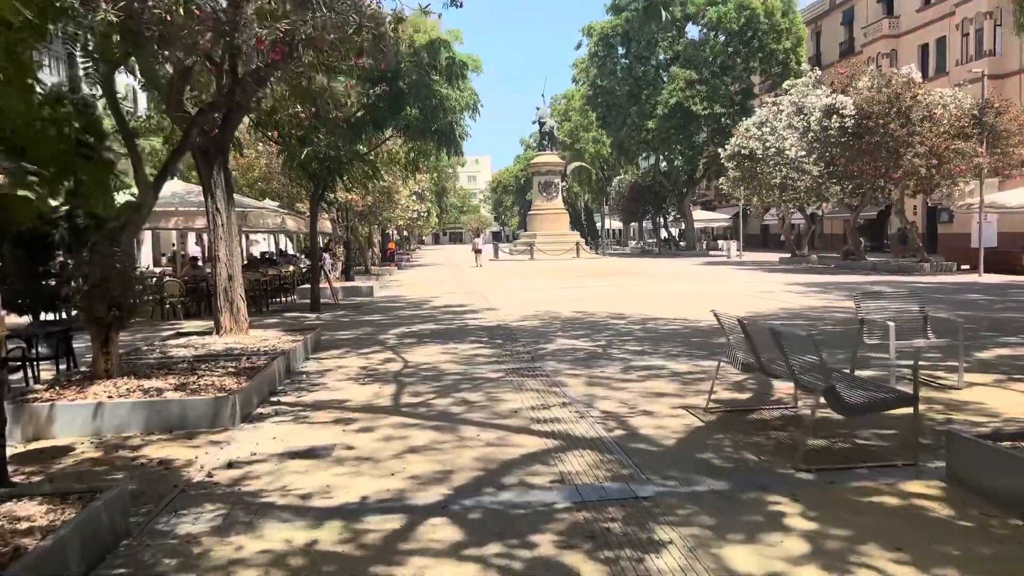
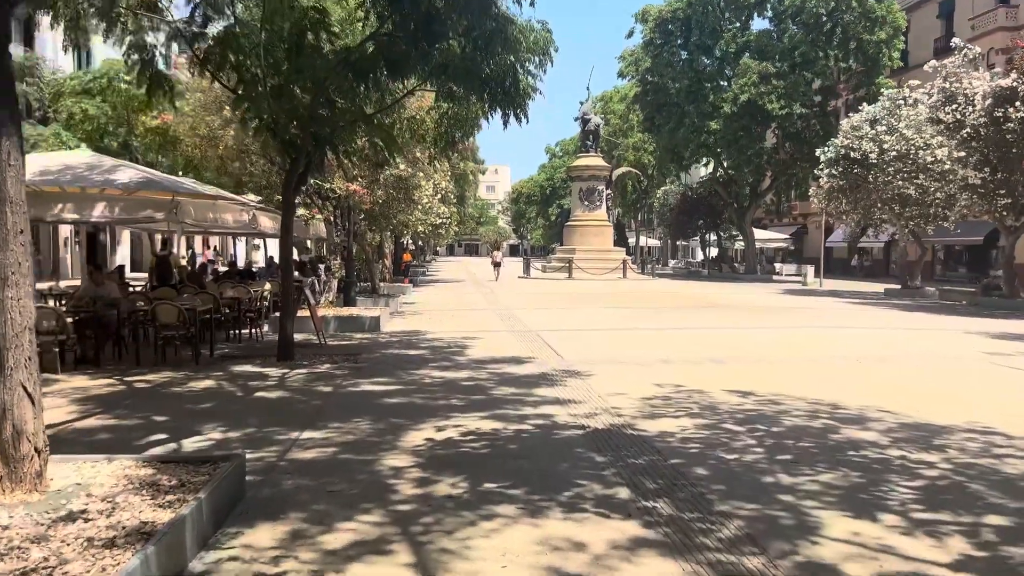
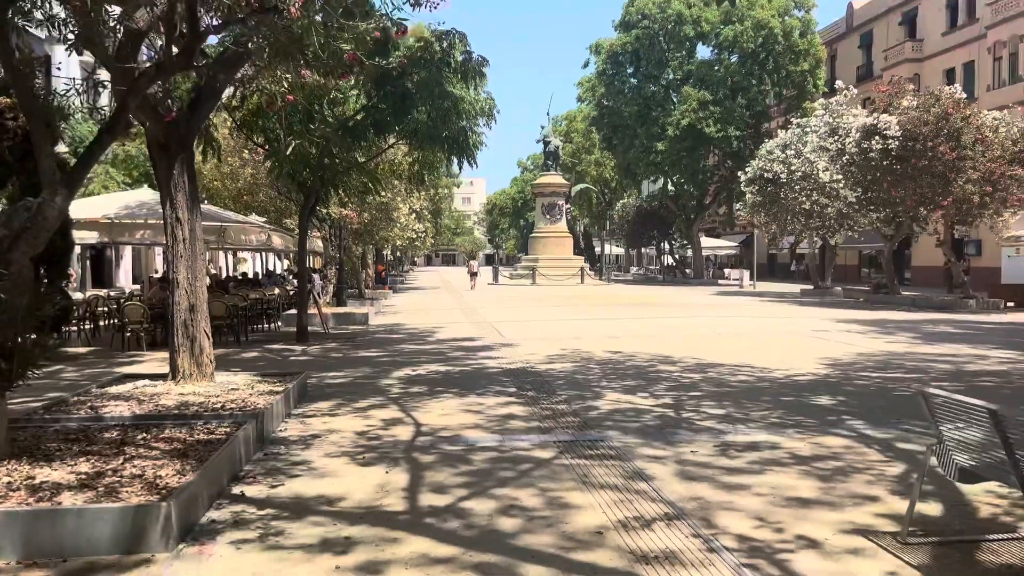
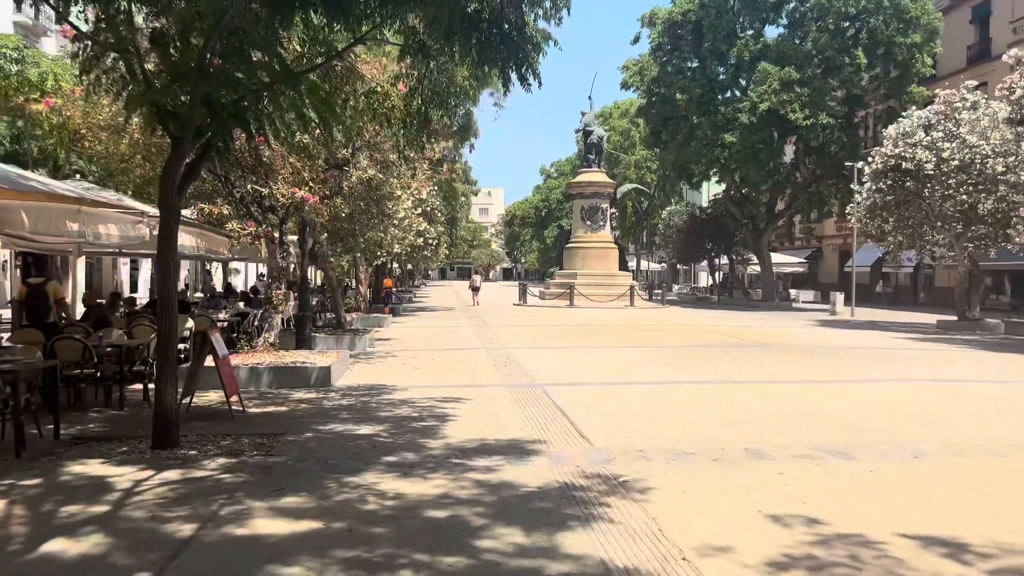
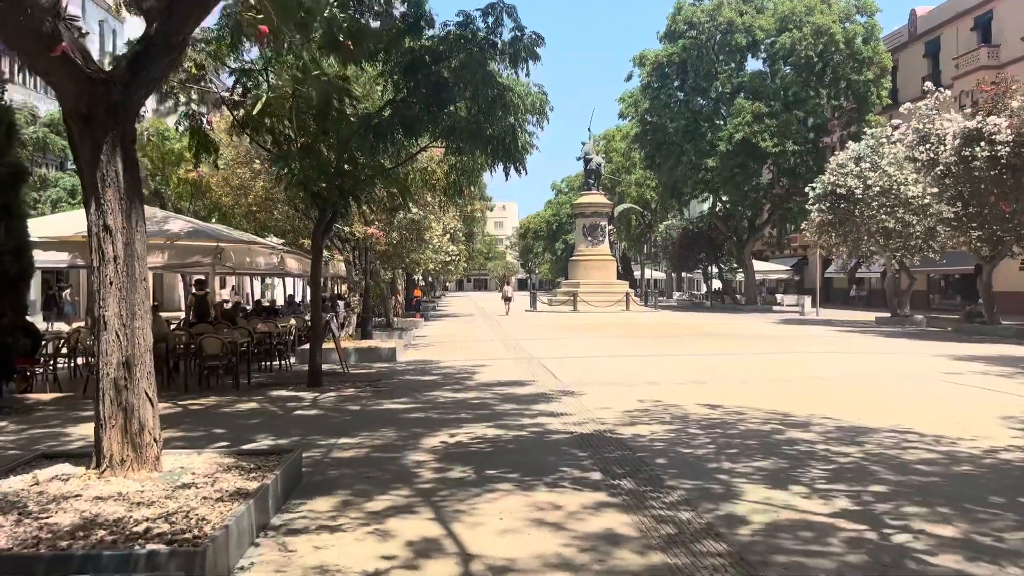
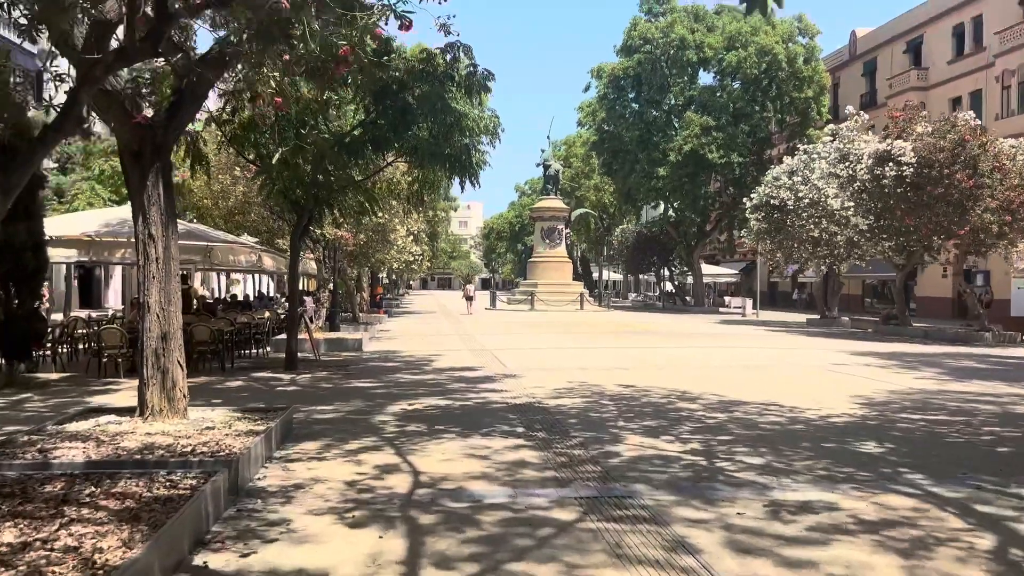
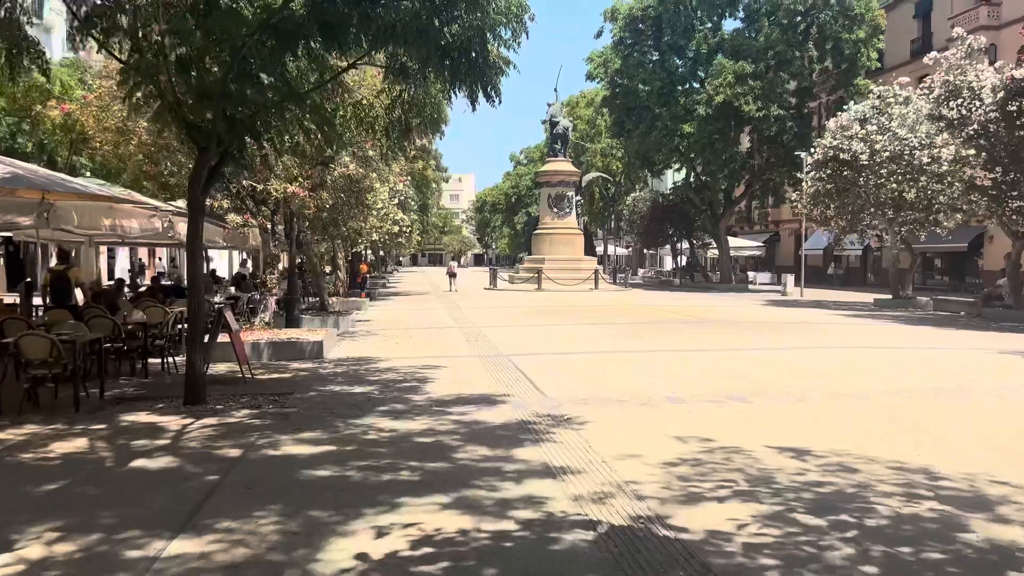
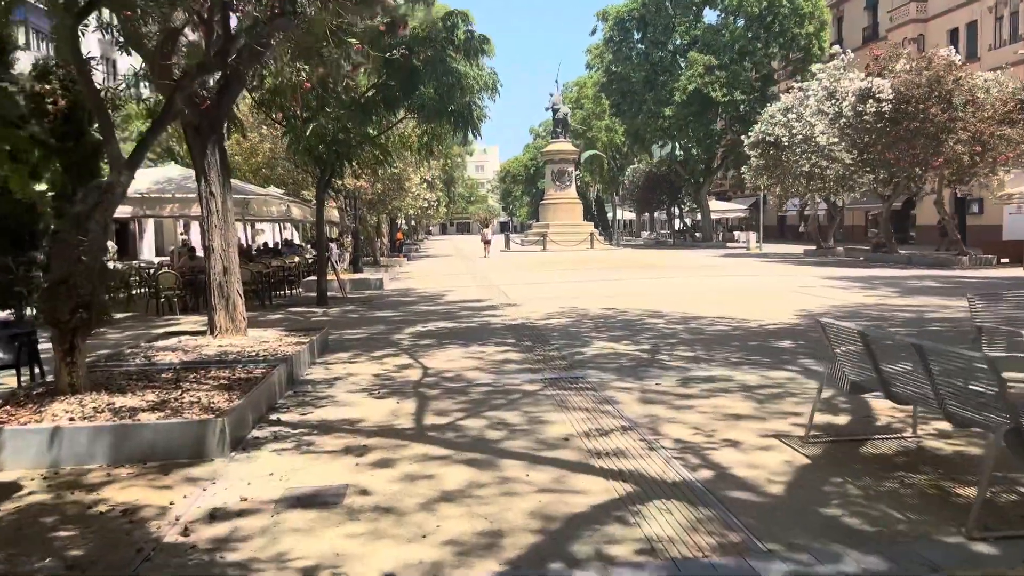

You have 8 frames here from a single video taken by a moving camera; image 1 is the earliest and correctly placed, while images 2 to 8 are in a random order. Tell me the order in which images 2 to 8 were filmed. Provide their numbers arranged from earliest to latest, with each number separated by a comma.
8, 3, 6, 5, 2, 7, 4
